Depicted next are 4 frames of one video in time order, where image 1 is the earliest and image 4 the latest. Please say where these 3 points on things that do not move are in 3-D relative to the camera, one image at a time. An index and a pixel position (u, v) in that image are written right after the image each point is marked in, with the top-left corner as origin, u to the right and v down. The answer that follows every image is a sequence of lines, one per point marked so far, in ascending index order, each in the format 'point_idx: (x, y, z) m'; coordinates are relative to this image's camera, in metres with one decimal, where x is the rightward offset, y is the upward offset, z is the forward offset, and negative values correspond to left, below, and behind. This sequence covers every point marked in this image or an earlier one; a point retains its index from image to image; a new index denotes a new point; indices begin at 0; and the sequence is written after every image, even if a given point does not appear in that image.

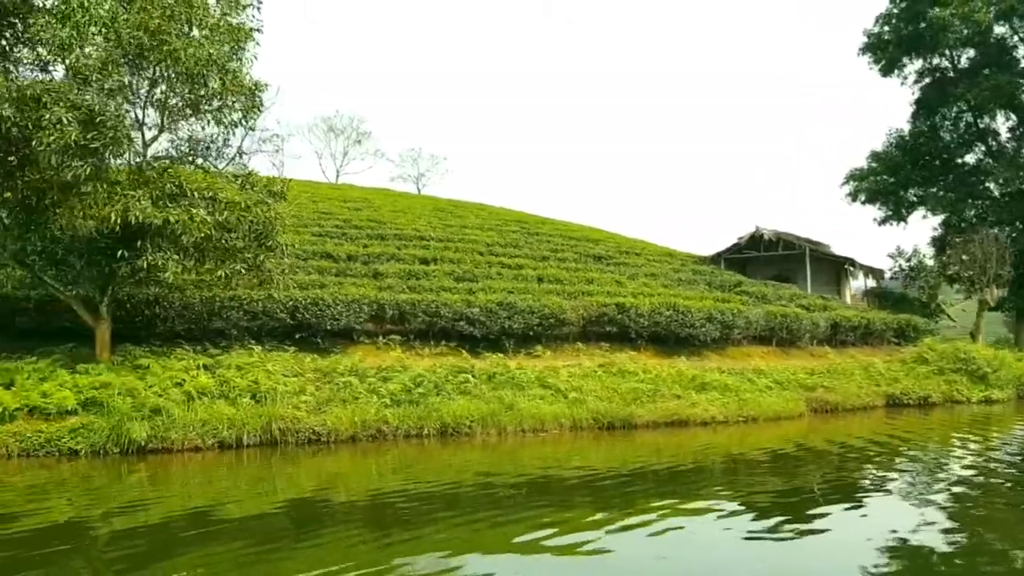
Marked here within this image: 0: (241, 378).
0: (-4.5, -1.5, +15.1) m
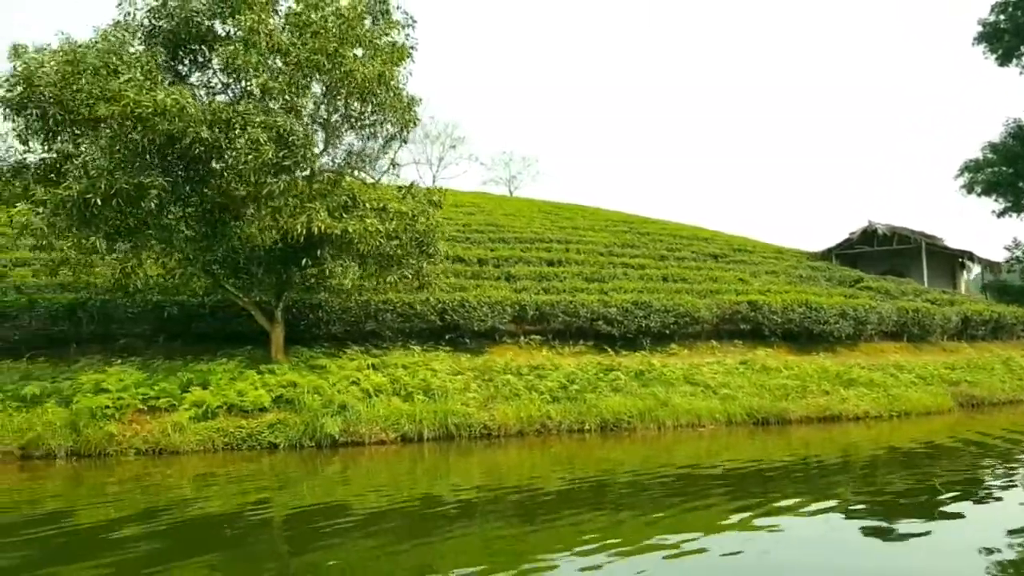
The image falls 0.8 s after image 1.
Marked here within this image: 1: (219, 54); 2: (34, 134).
0: (-1.8, -1.6, +16.0) m
1: (-5.0, +4.0, +15.5) m
2: (-7.9, +2.6, +15.3) m
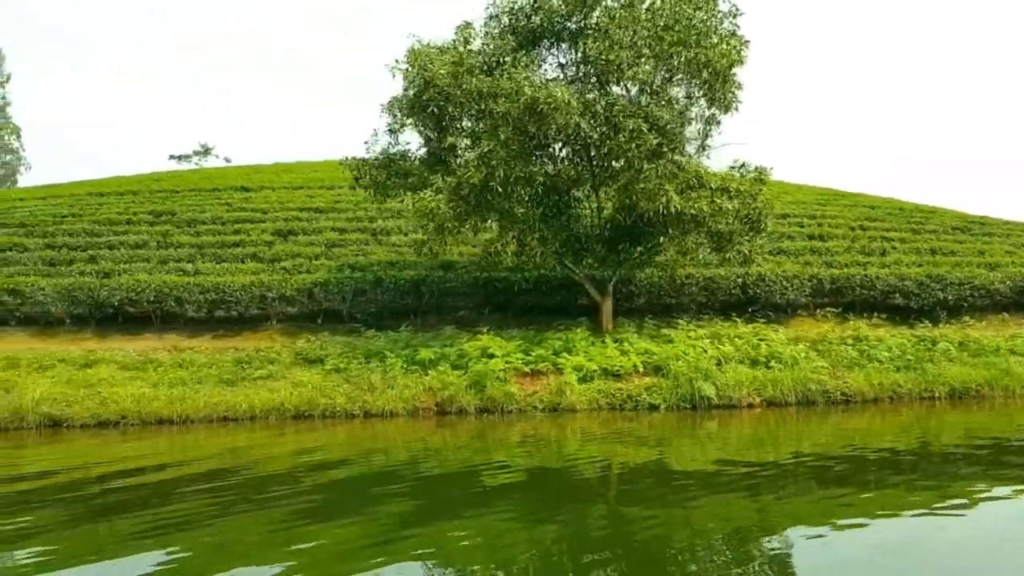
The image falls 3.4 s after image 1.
0: (+4.5, -1.1, +17.2) m
1: (+1.3, +4.5, +16.9) m
2: (-1.6, +3.0, +17.1) m
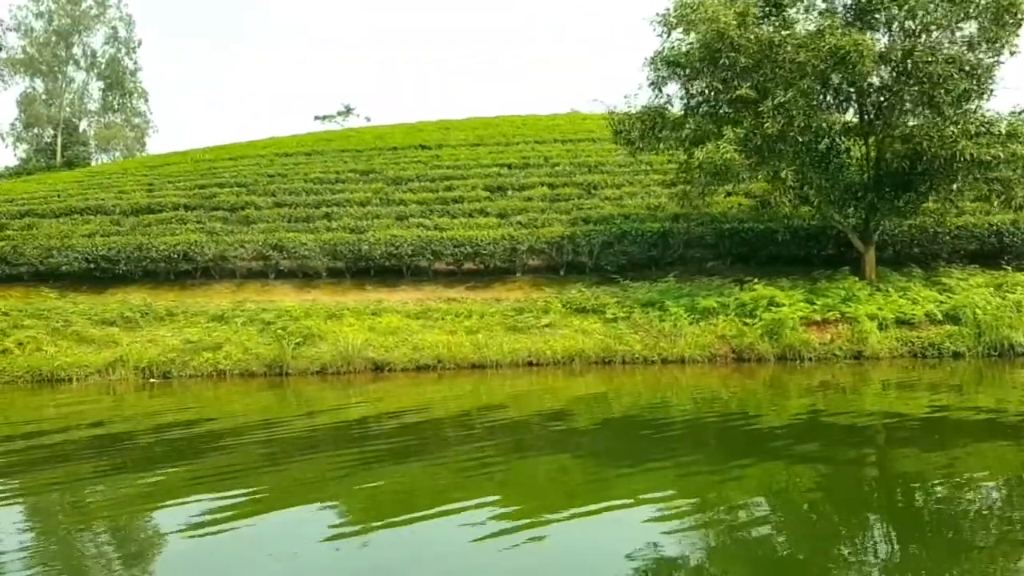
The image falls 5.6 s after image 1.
0: (+9.9, -0.1, +17.0) m
1: (+6.6, +5.4, +16.8) m
2: (+3.7, +4.0, +17.3) m
